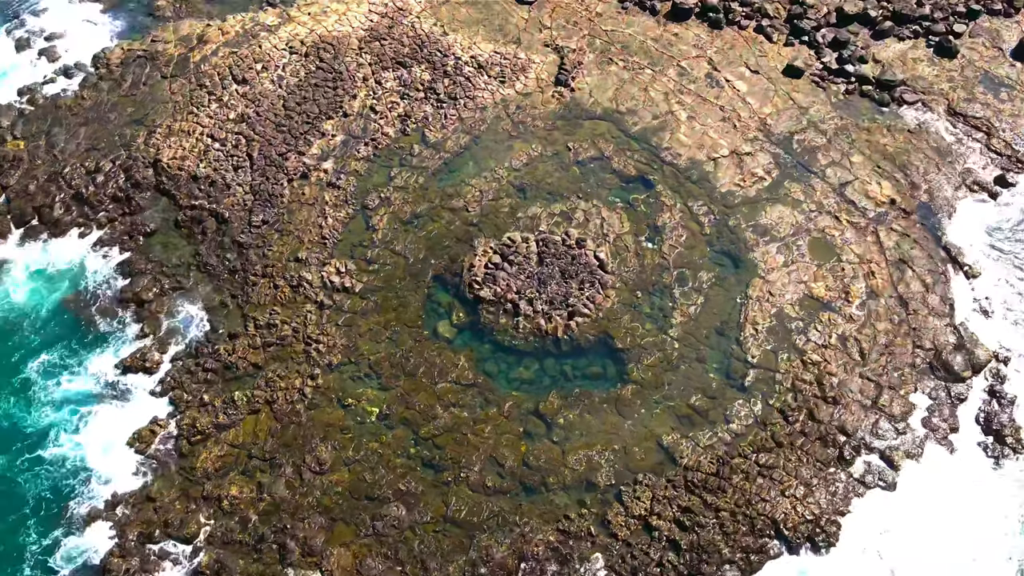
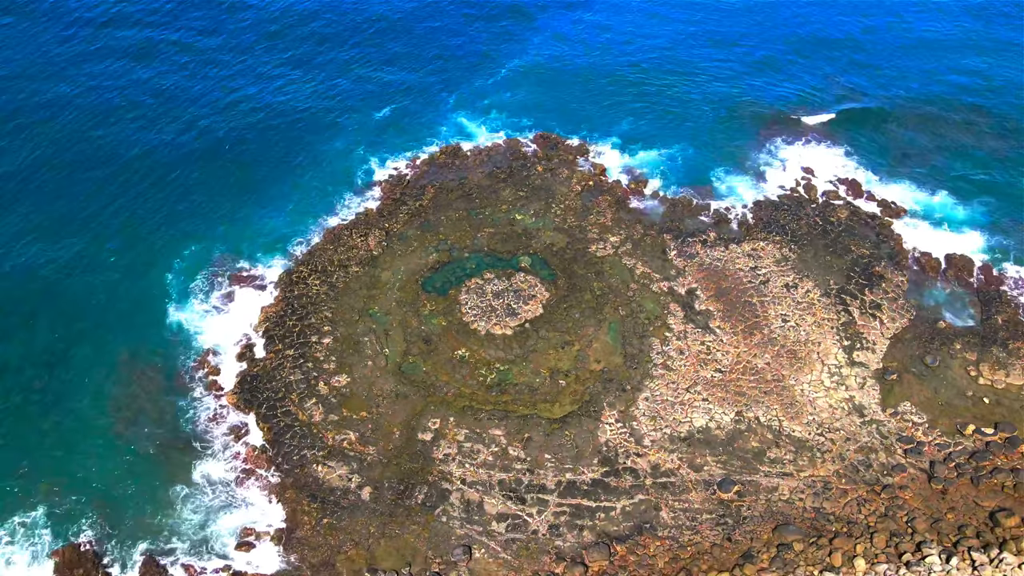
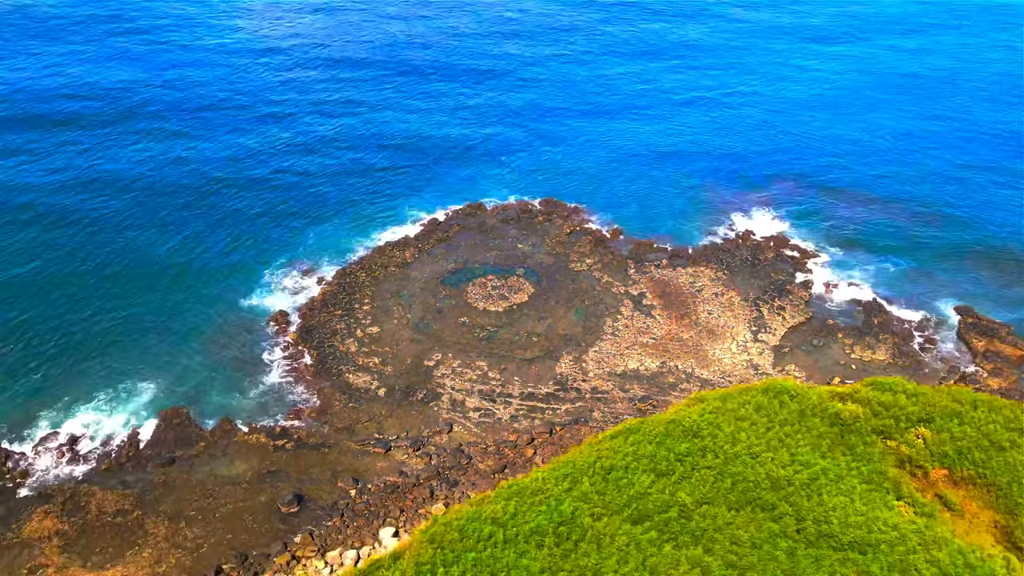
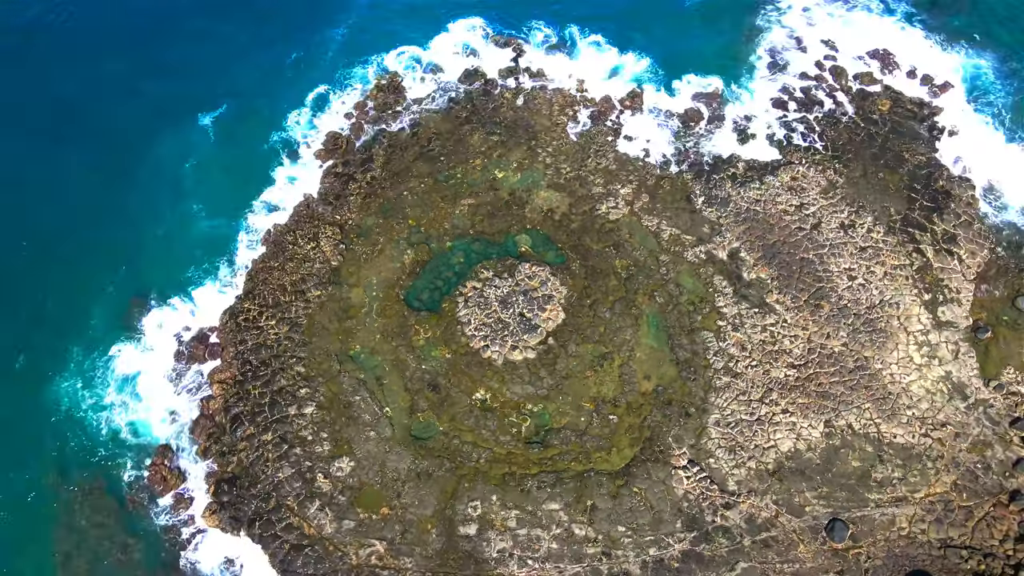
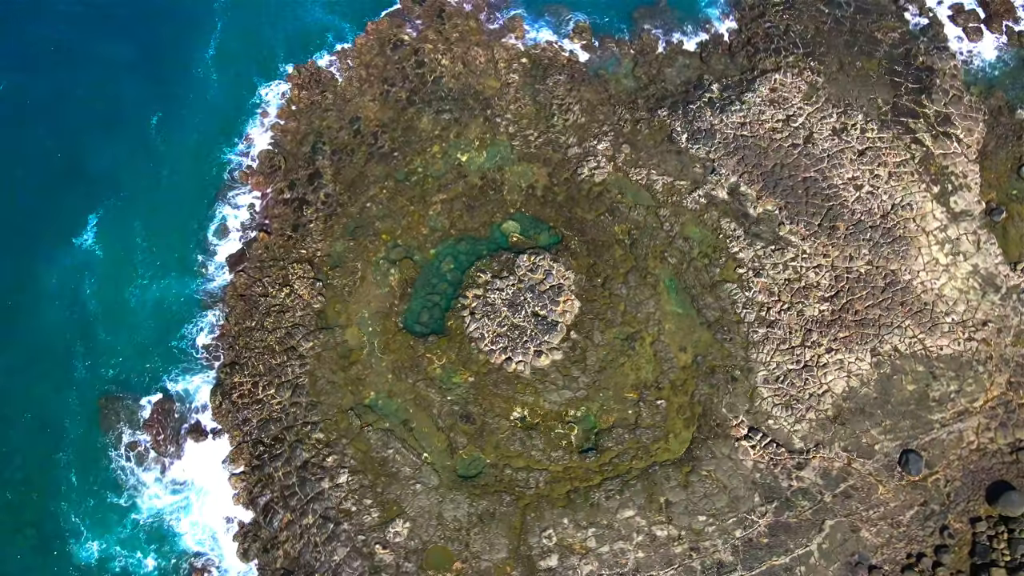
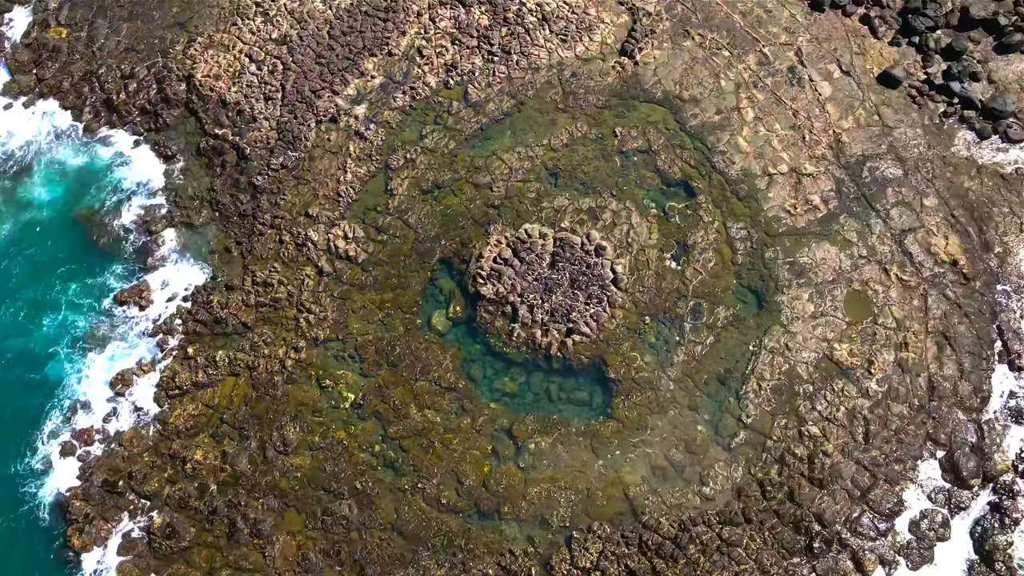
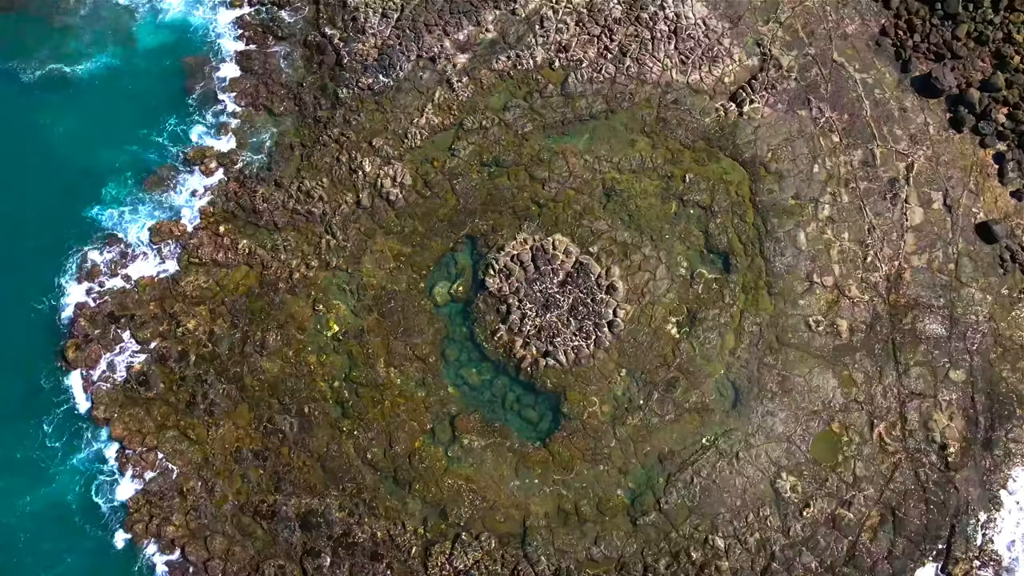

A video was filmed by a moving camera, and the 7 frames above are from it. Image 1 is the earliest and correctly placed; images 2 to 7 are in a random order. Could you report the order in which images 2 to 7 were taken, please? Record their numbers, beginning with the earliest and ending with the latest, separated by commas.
6, 7, 5, 4, 2, 3
